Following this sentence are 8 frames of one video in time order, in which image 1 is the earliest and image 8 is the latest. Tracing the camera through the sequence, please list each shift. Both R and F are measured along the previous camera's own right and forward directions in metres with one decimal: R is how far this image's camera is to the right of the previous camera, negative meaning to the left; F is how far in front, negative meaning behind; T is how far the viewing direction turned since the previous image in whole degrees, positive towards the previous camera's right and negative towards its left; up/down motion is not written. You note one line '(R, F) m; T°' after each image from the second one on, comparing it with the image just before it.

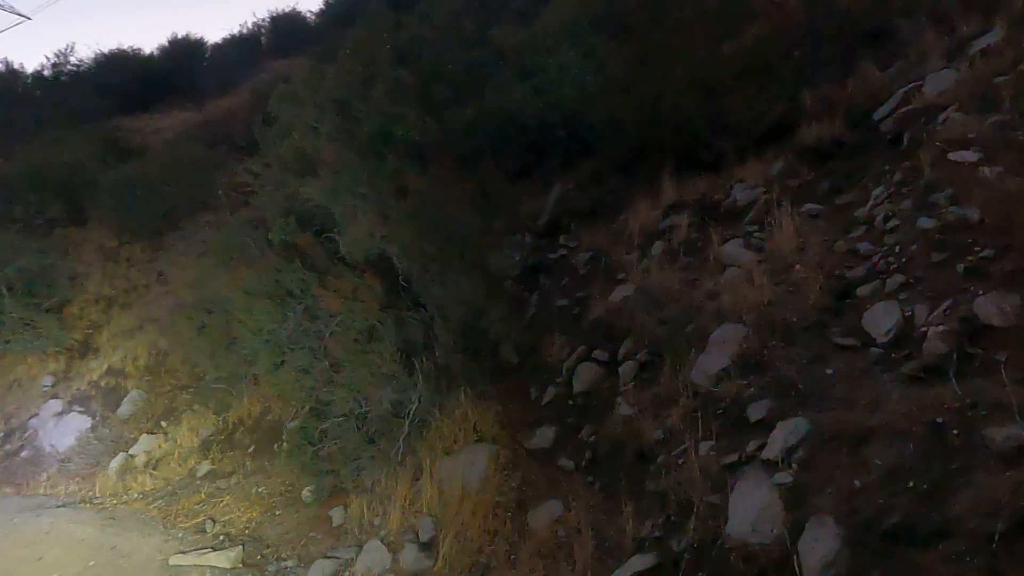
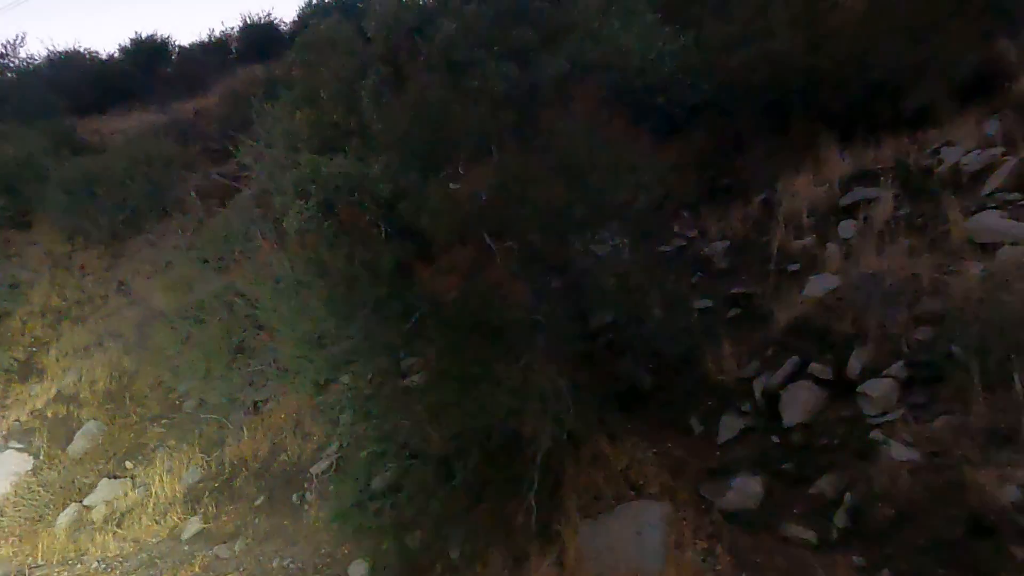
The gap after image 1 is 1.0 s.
(-1.3, +1.9) m; +4°
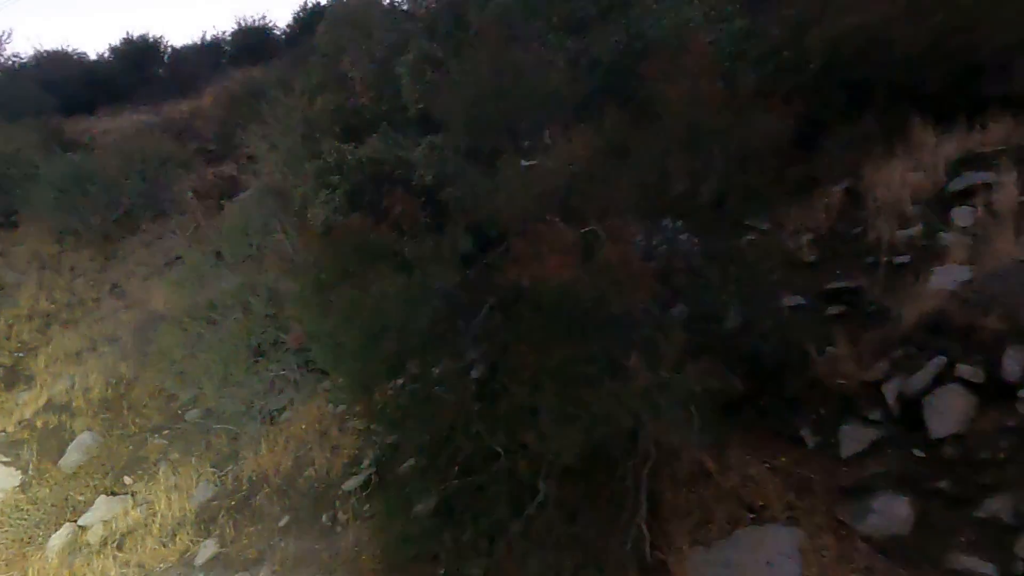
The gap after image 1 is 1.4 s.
(-0.6, +0.6) m; +1°
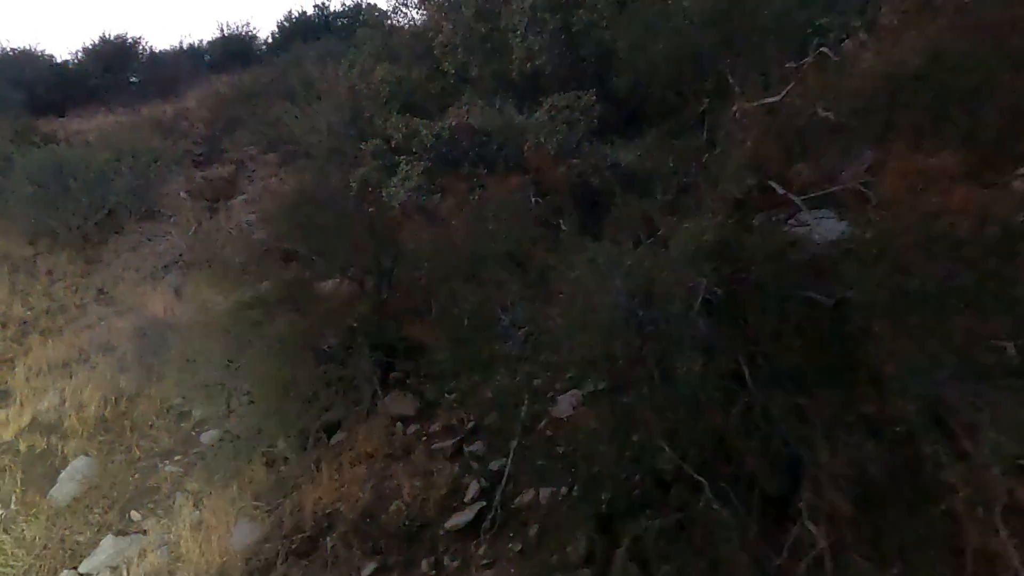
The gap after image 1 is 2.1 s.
(-1.2, +1.0) m; +3°
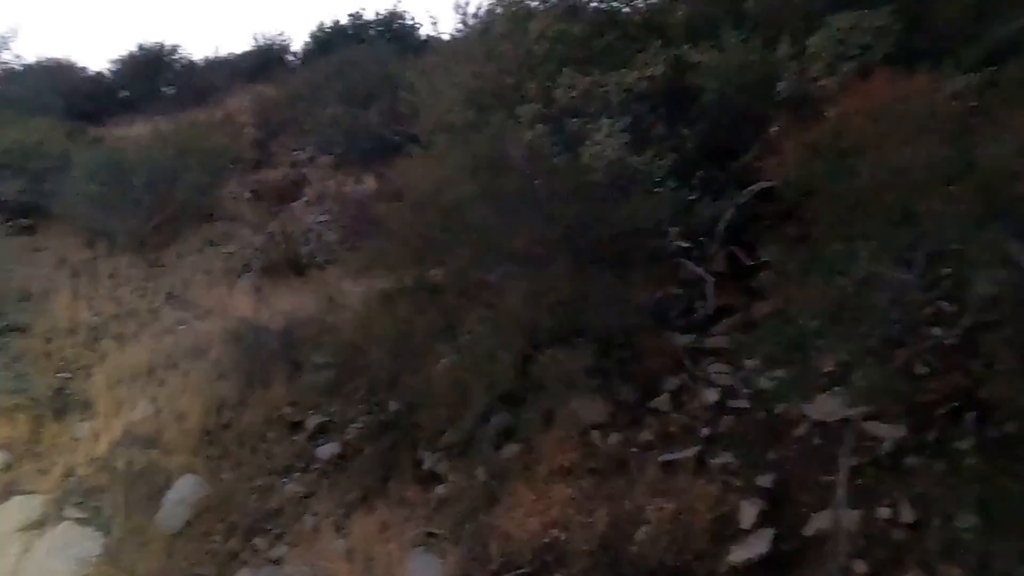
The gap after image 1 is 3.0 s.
(-1.4, +0.9) m; -1°
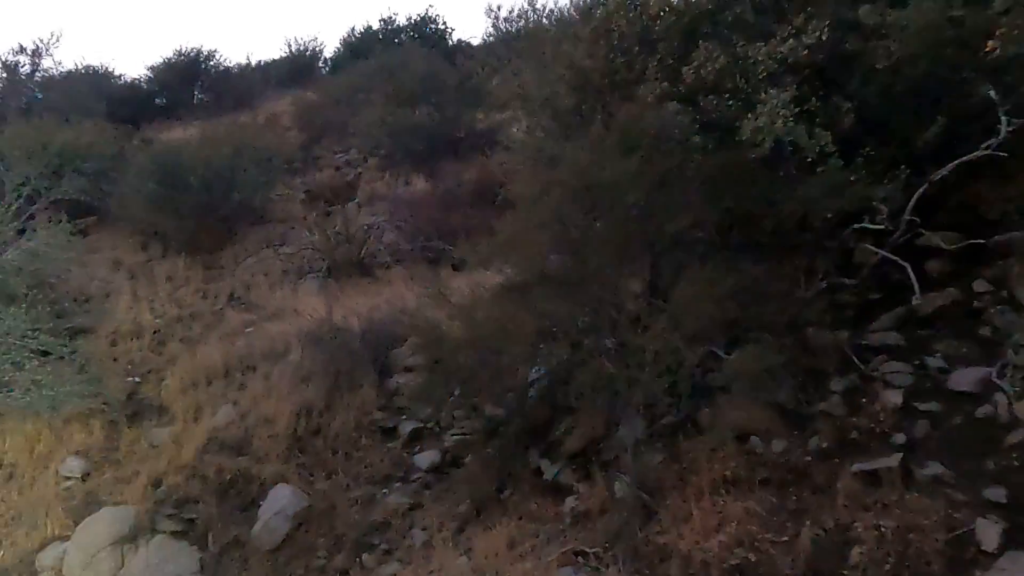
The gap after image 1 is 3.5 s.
(-0.8, +0.4) m; -1°
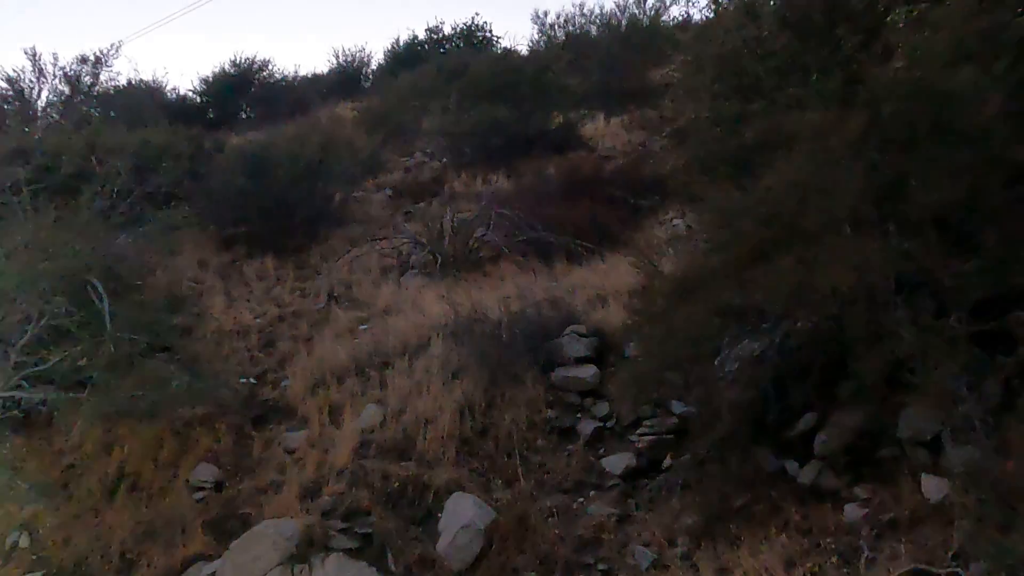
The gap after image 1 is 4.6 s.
(-1.3, +0.8) m; -2°
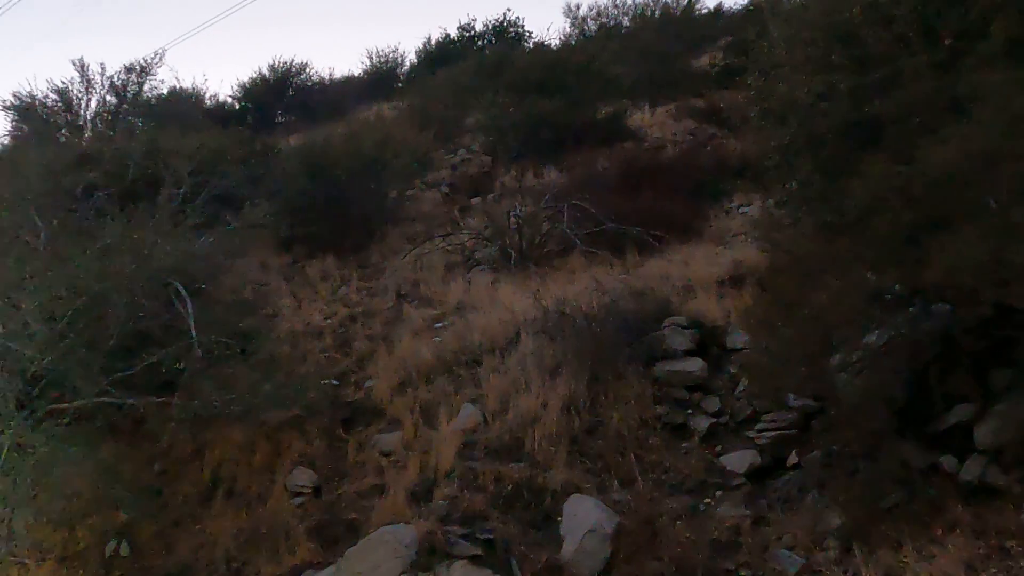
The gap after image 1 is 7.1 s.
(-0.6, +0.2) m; -2°
